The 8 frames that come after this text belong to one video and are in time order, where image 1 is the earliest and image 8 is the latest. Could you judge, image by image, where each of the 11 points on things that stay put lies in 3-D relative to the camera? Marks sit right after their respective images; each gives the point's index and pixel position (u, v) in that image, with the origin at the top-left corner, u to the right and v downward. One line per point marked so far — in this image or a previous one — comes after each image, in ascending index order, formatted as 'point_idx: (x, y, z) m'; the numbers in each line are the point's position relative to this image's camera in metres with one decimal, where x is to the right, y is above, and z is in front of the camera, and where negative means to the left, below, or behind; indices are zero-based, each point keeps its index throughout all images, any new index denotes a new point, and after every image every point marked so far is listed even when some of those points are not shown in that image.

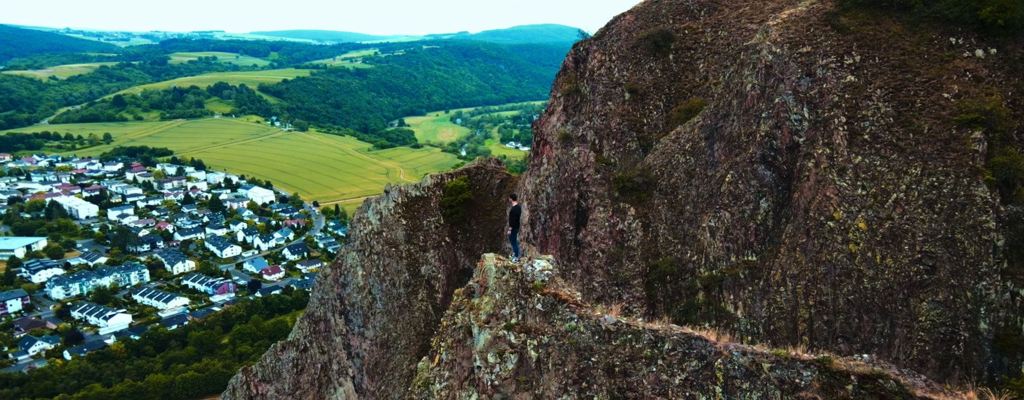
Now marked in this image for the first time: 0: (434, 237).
0: (-2.5, -1.1, +20.0) m
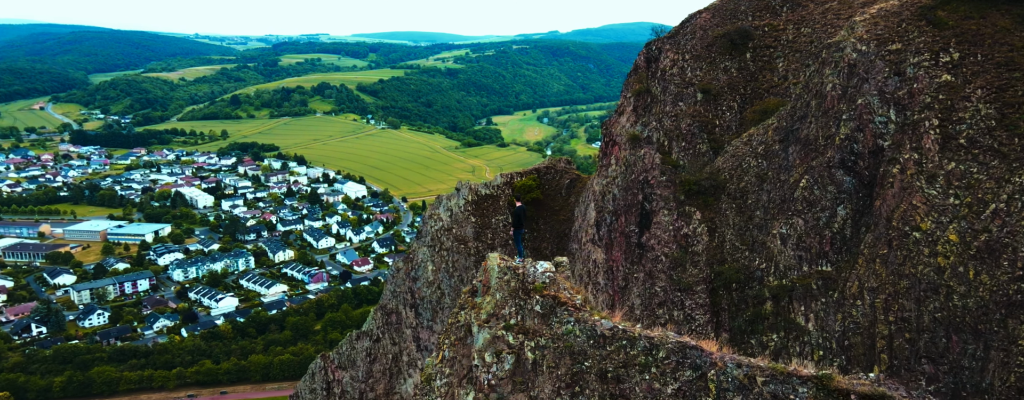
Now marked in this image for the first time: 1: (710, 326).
0: (-0.5, -1.1, +20.4) m
1: (+4.6, -2.9, +16.0) m
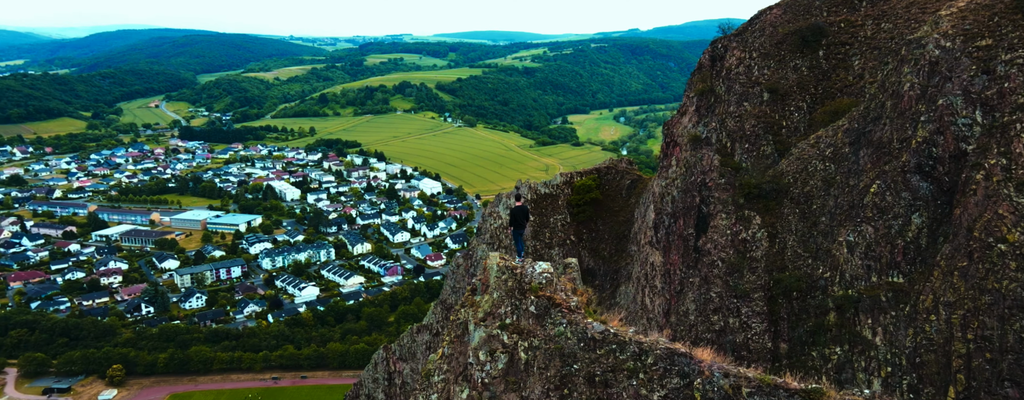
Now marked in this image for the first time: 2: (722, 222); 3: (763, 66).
0: (+1.3, -1.0, +20.4) m
1: (+5.6, -2.9, +15.3) m
2: (+5.1, -0.5, +16.7) m
3: (+6.7, +3.5, +18.5) m
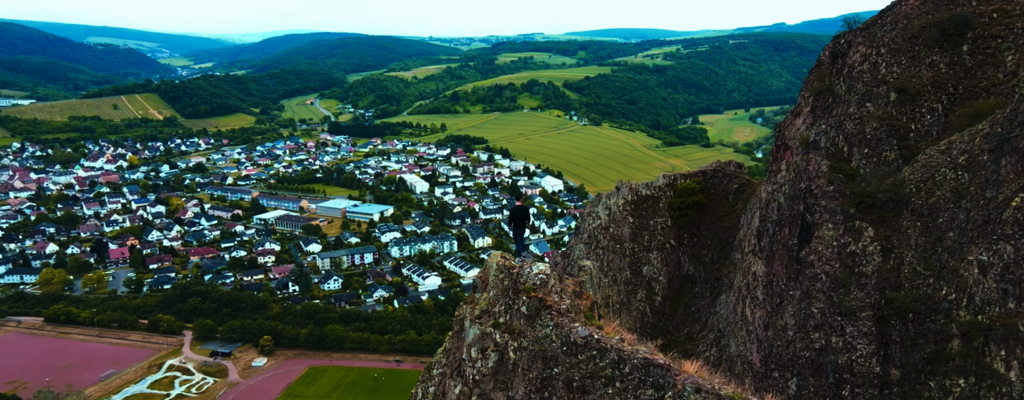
0: (+4.2, -1.1, +19.7) m
1: (+7.2, -3.2, +13.8) m
2: (+7.0, -0.7, +15.2) m
3: (+9.1, +3.3, +16.6) m
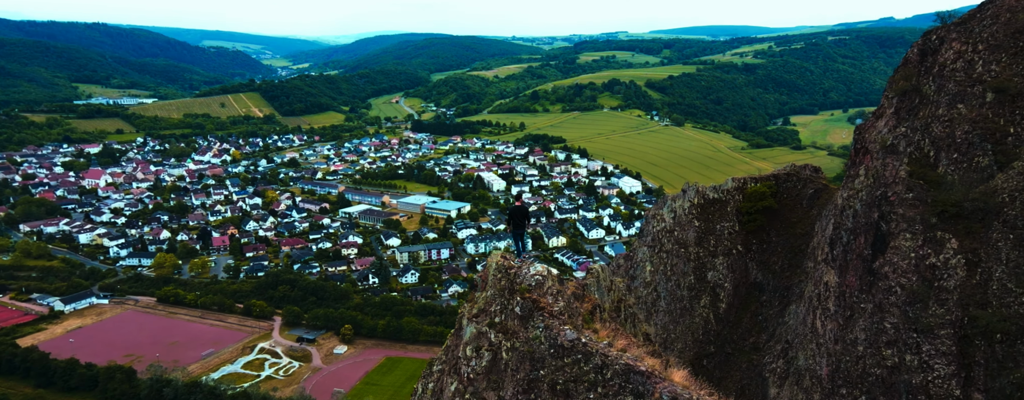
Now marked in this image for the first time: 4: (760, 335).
0: (+5.9, -1.2, +19.0) m
1: (+8.0, -3.3, +12.8) m
2: (+8.1, -0.9, +14.2) m
3: (+10.5, +3.1, +15.2) m
4: (+6.4, -3.5, +18.0) m
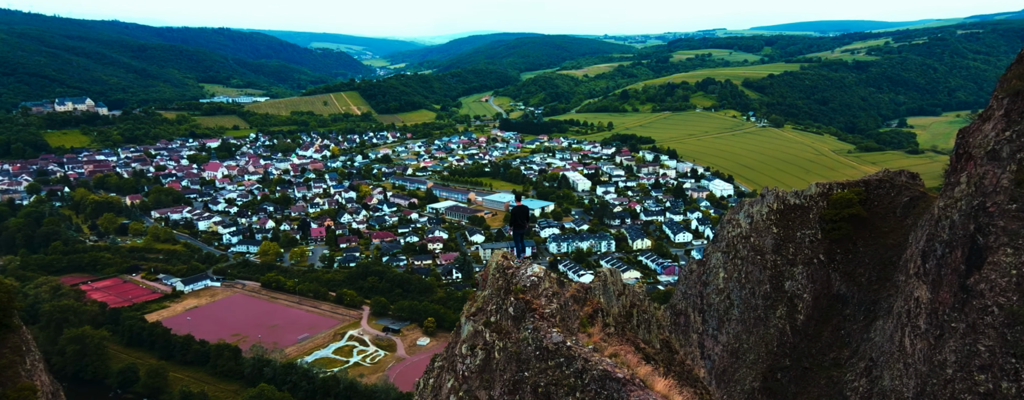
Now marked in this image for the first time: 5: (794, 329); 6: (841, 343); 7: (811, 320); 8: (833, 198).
0: (+7.6, -1.3, +17.9) m
1: (+8.7, -3.5, +11.4) m
2: (+9.0, -1.1, +12.8) m
3: (+11.7, +2.8, +13.5) m
4: (+8.0, -3.6, +16.8) m
5: (+7.2, -3.3, +17.7) m
6: (+8.0, -3.5, +16.9) m
7: (+7.6, -3.0, +17.6) m
8: (+8.6, +0.1, +18.5) m
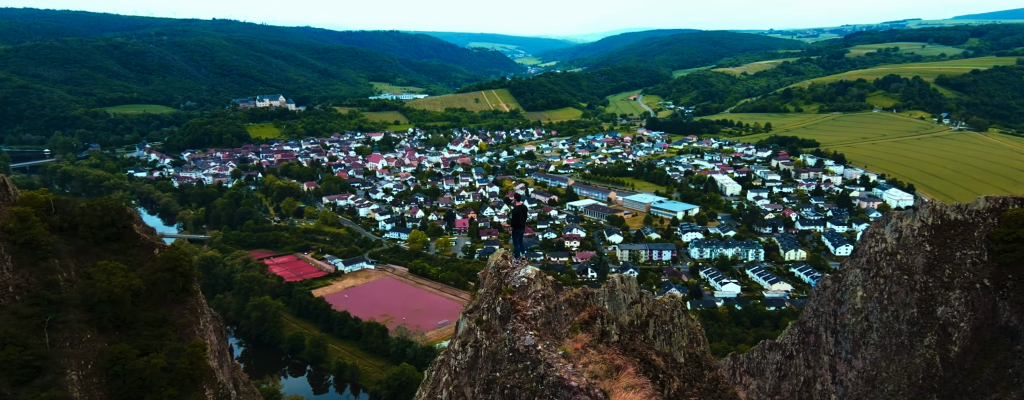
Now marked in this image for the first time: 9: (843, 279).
0: (+10.1, -1.7, +15.6) m
1: (+9.3, -3.9, +9.1) m
2: (+10.1, -1.5, +10.3) m
3: (+13.0, +2.3, +10.2) m
4: (+10.1, -4.0, +14.4) m
5: (+9.6, -3.6, +15.5) m
6: (+10.1, -3.8, +14.6) m
7: (+9.9, -3.4, +15.3) m
8: (+11.3, -0.3, +15.8) m
9: (+8.1, -2.0, +17.2) m
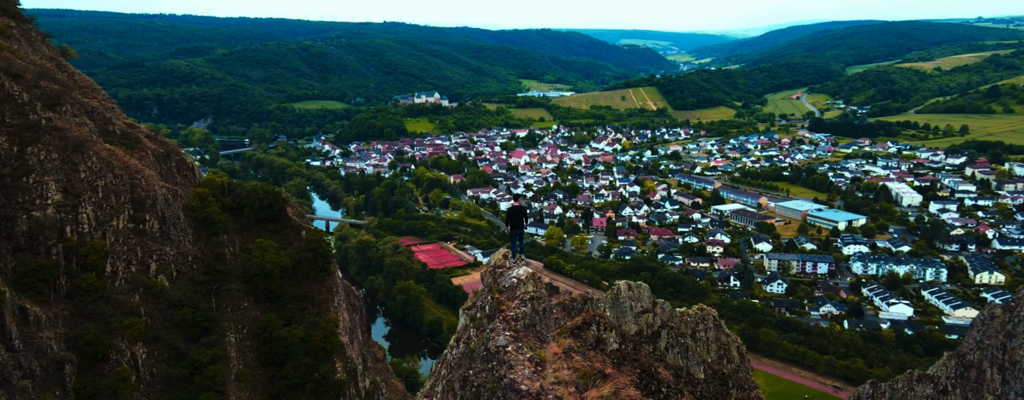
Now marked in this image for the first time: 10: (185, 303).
0: (+11.9, -2.1, +12.4) m
1: (+9.3, -4.2, +6.3) m
2: (+10.5, -1.9, +7.3) m
3: (+13.4, +1.8, +6.4) m
4: (+11.4, -4.4, +11.3) m
5: (+11.3, -4.0, +12.5) m
6: (+11.5, -4.2, +11.4) m
7: (+11.5, -3.7, +12.2) m
8: (+13.1, -0.8, +12.3) m
9: (+10.4, -2.3, +14.5) m
10: (-9.6, -3.0, +20.2) m
